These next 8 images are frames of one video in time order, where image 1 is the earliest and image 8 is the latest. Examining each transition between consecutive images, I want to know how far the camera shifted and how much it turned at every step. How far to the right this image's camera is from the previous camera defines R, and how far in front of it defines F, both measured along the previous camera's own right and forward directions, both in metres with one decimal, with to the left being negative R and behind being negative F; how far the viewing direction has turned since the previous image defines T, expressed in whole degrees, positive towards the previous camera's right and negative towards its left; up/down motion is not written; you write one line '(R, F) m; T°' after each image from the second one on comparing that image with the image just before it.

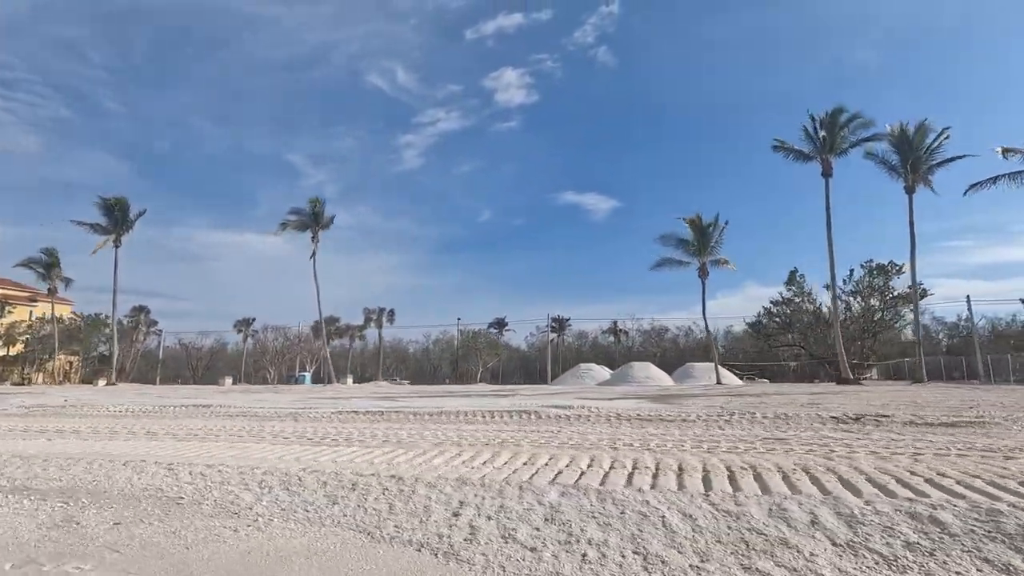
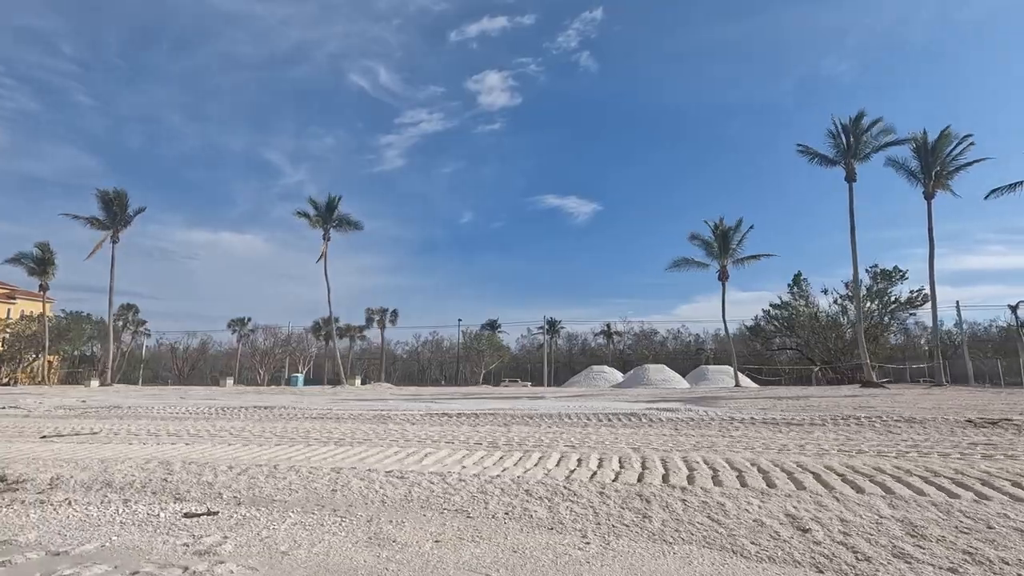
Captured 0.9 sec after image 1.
(-3.1, +0.5) m; +2°
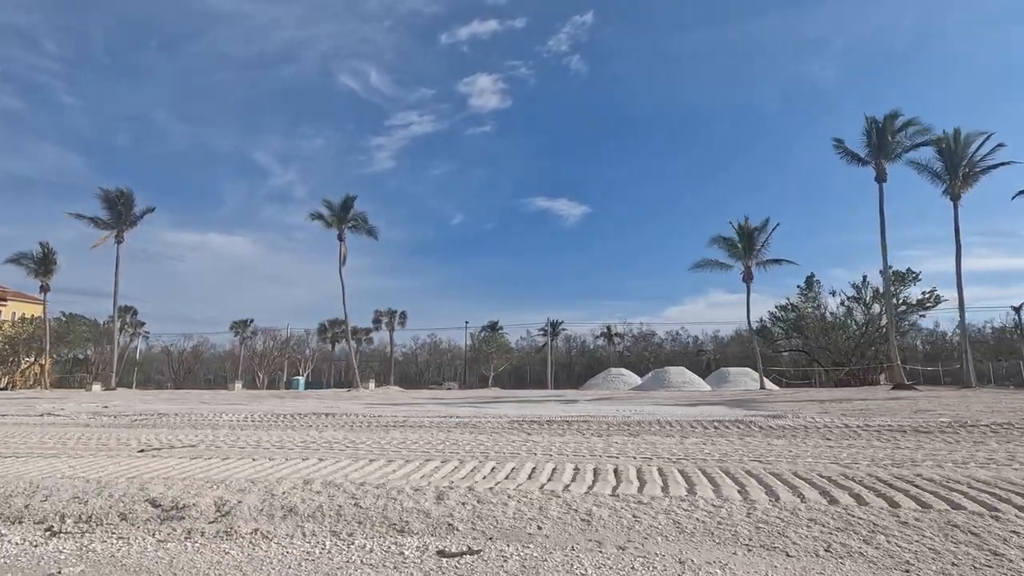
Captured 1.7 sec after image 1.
(-2.5, +0.8) m; +1°
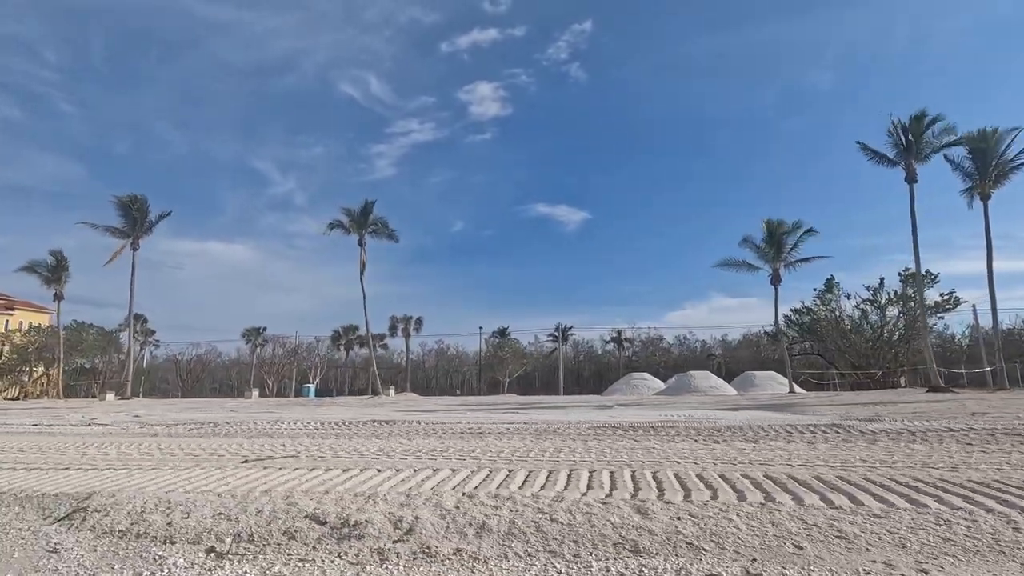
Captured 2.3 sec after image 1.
(-1.9, +0.5) m; 0°
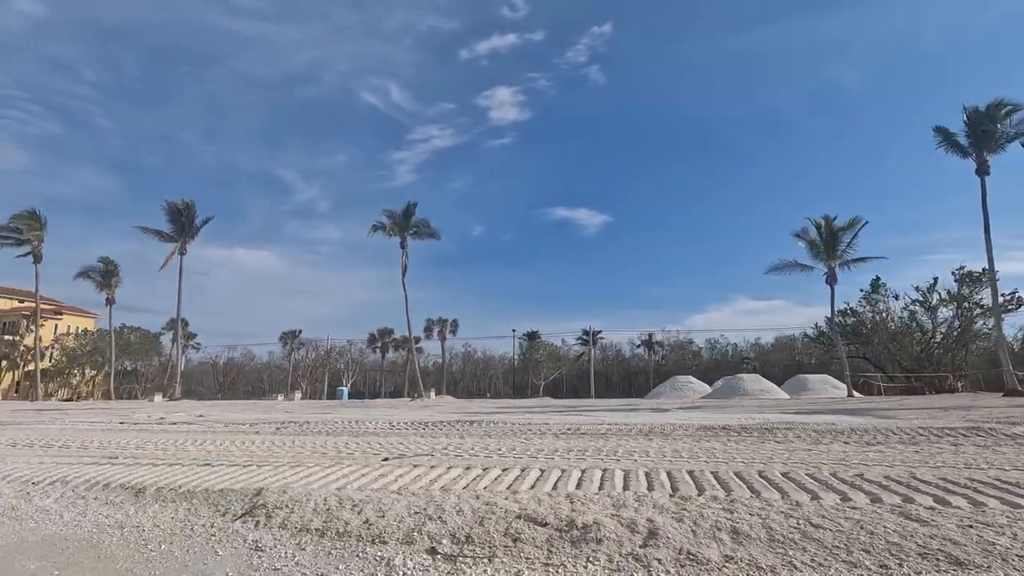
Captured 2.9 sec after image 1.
(-1.9, +0.4) m; -2°
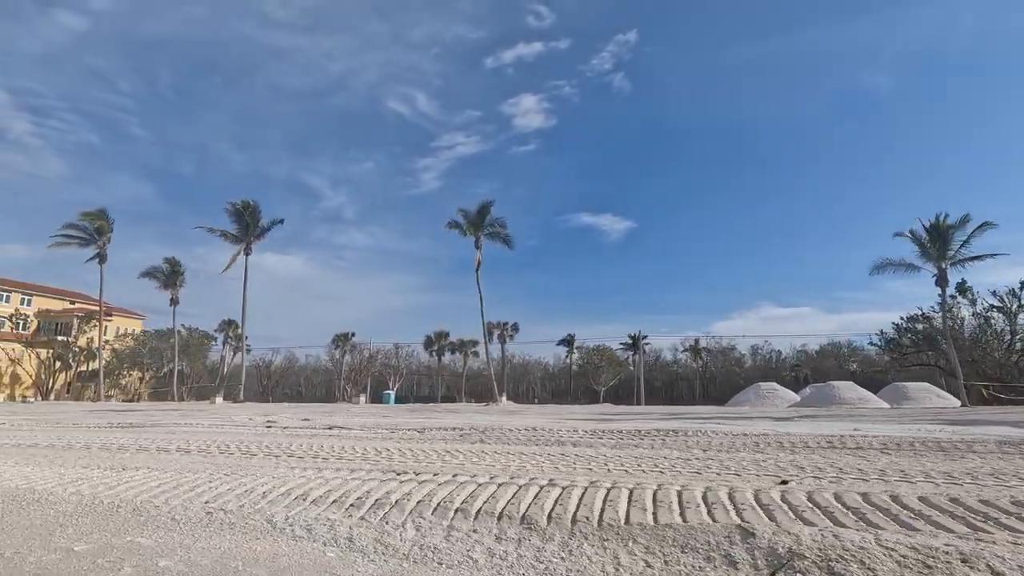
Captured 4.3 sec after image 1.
(-4.8, +1.6) m; -3°
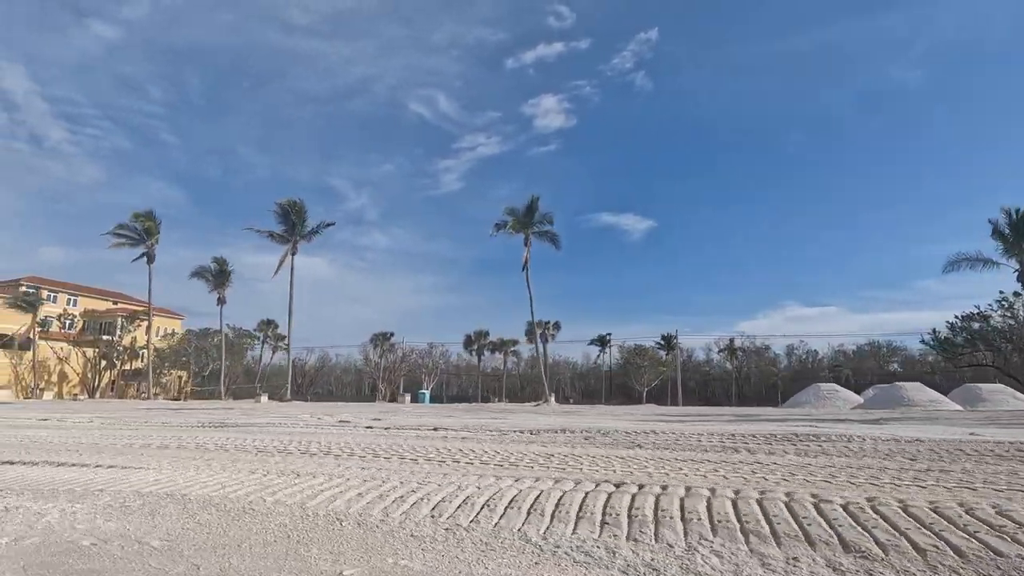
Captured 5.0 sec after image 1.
(-2.5, +0.7) m; -2°
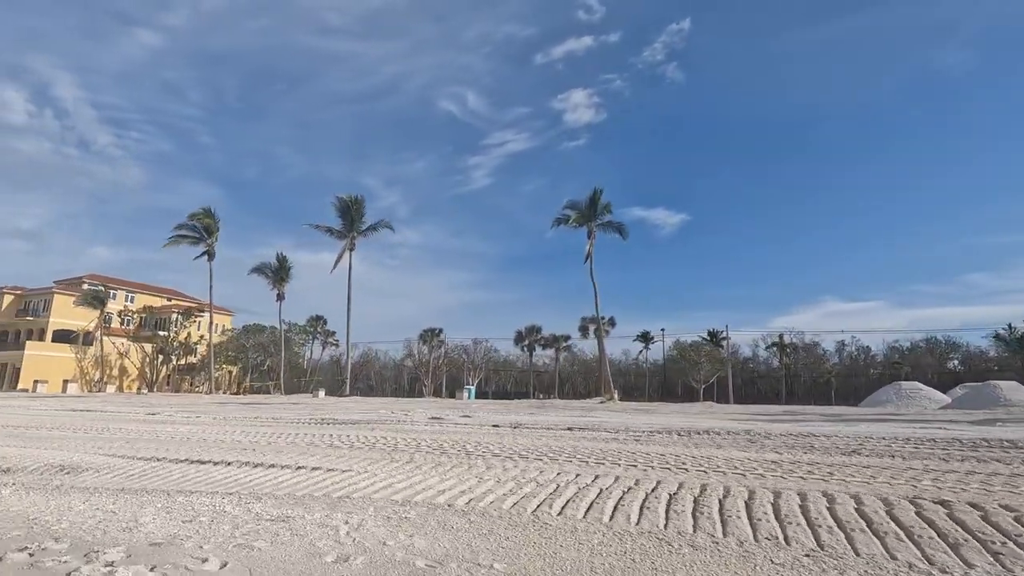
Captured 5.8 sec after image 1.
(-2.9, +0.6) m; -3°
